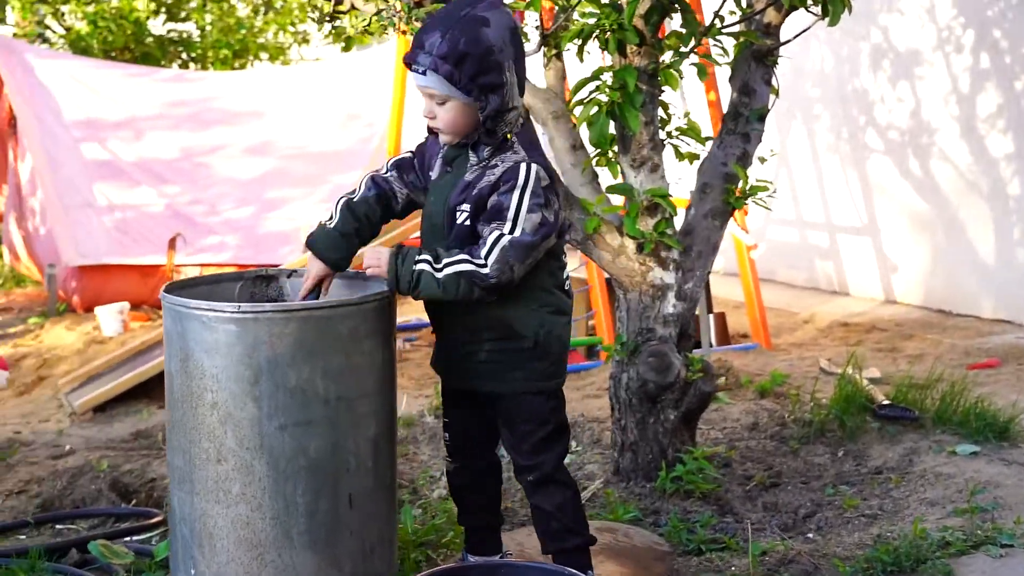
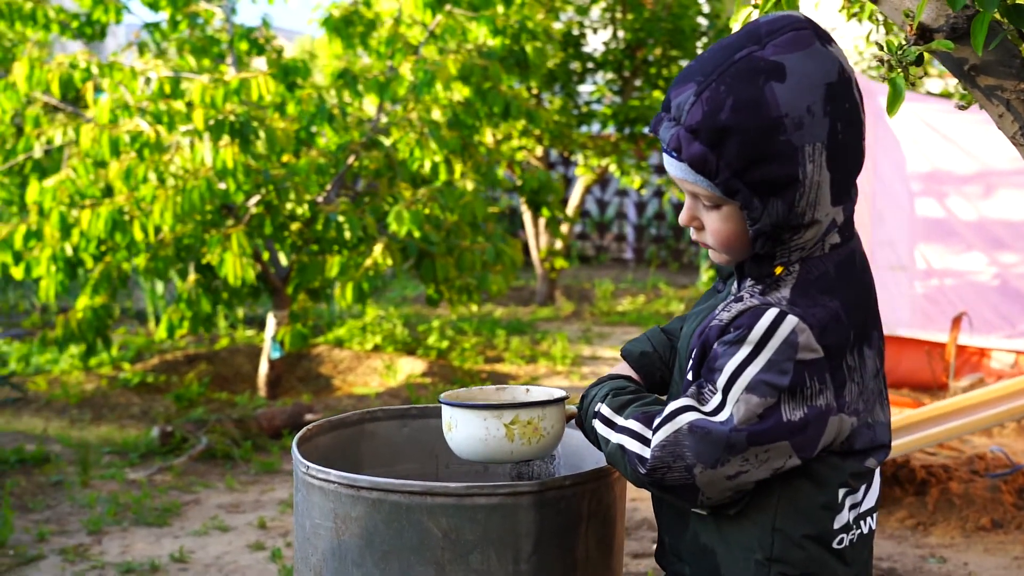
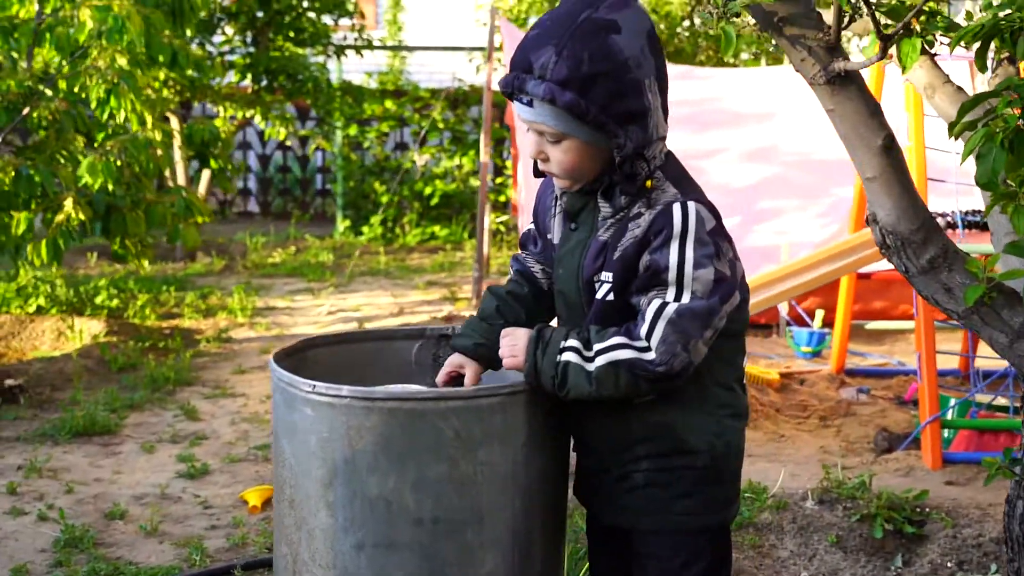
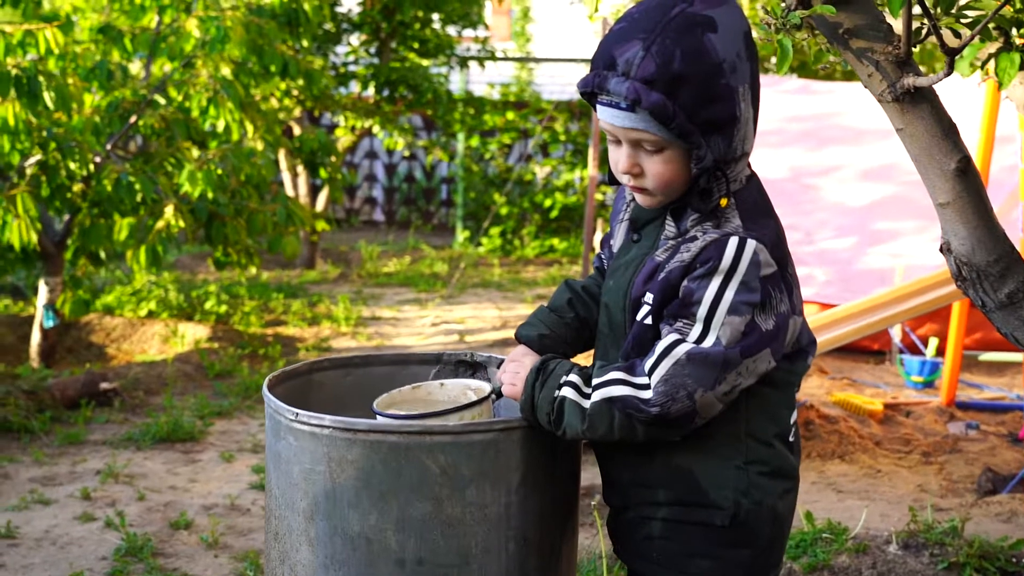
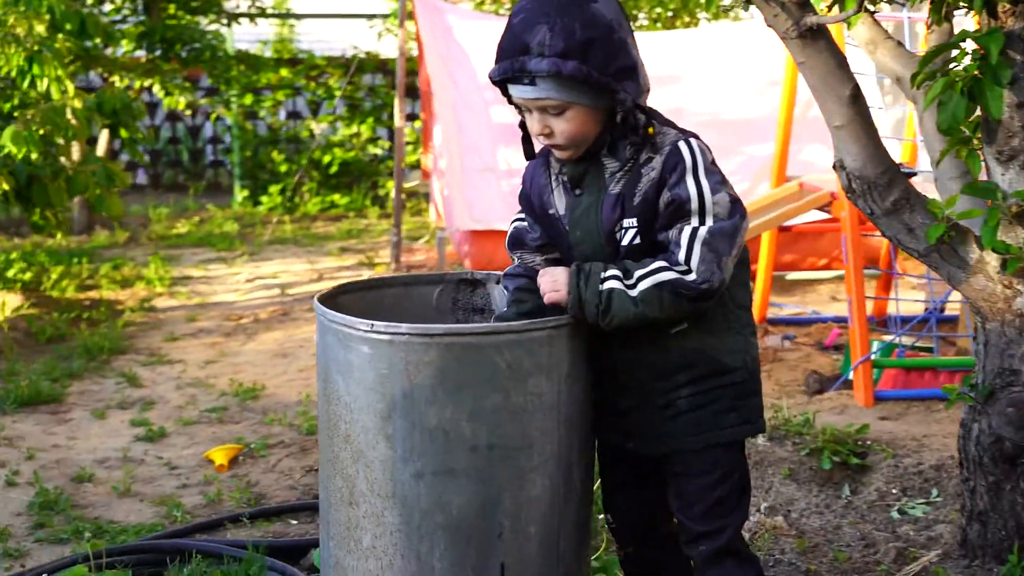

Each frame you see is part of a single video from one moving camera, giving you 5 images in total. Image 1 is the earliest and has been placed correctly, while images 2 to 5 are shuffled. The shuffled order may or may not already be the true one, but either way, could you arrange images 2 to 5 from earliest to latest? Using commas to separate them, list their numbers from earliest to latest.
5, 3, 4, 2
